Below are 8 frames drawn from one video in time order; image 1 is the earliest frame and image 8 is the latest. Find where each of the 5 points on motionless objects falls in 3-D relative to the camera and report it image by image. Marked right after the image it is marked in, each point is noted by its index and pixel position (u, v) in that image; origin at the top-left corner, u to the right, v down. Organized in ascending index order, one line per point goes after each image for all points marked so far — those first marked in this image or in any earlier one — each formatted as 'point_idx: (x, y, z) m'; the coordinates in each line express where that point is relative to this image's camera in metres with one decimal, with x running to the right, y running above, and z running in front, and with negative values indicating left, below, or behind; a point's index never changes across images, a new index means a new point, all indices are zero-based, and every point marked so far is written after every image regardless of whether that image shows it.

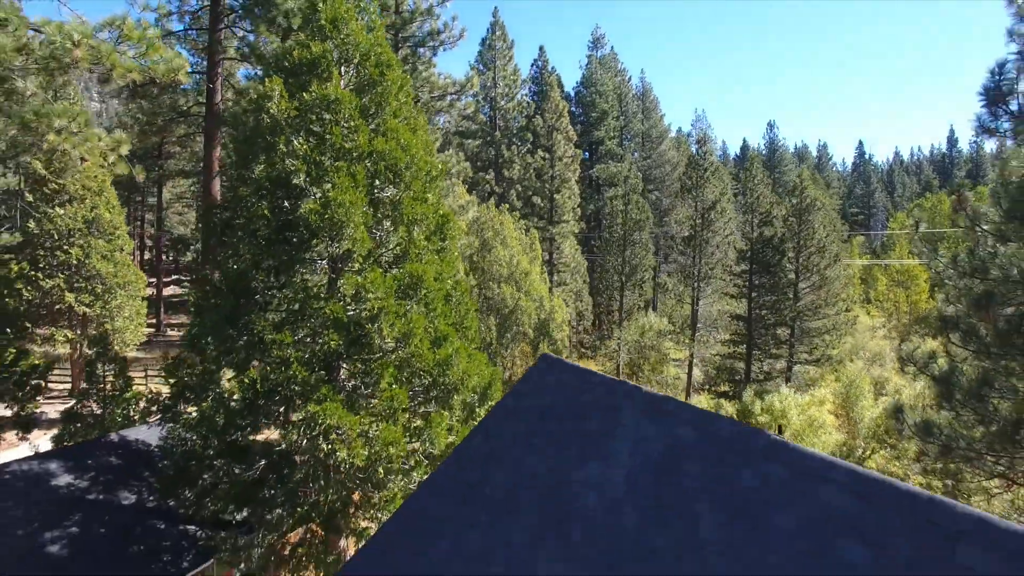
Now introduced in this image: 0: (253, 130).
0: (-5.2, +3.2, +10.5) m
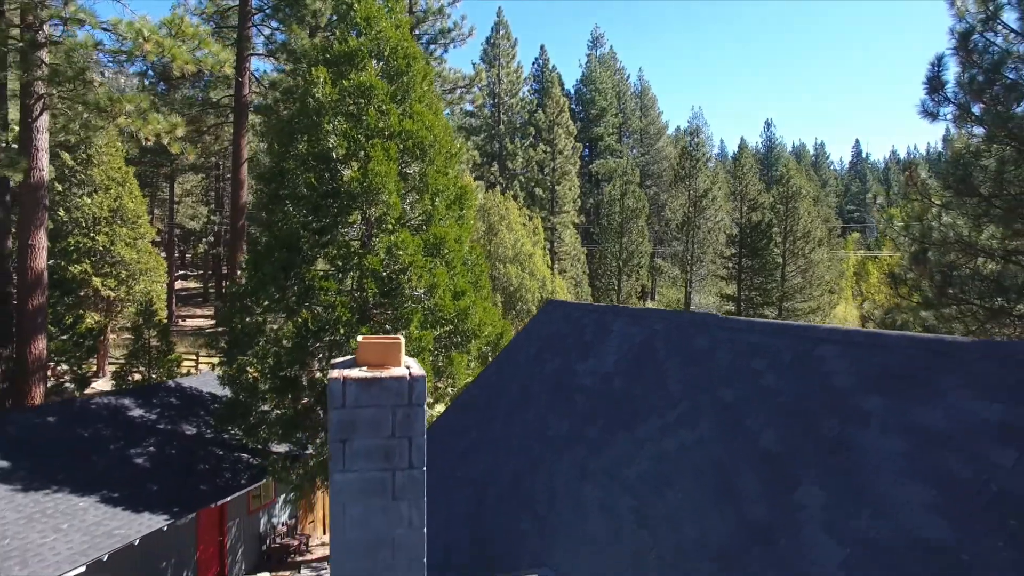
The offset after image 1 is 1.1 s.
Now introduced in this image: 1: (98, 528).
0: (-4.9, +4.1, +12.2) m
1: (-6.9, -4.0, +8.8) m
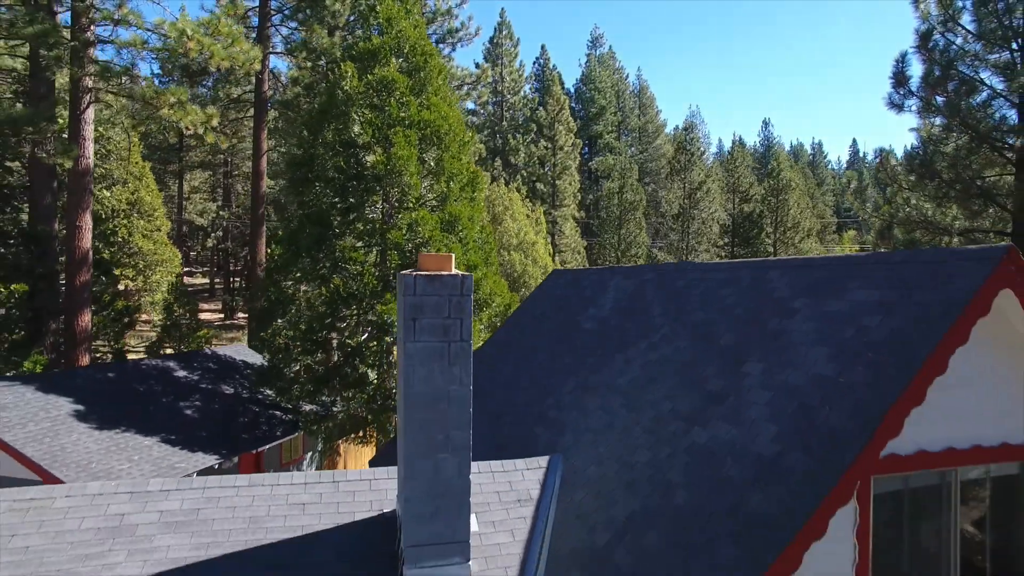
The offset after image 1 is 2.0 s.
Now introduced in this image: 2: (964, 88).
0: (-4.7, +4.8, +13.6) m
1: (-6.7, -3.3, +10.1) m
2: (+11.1, +4.9, +12.9) m
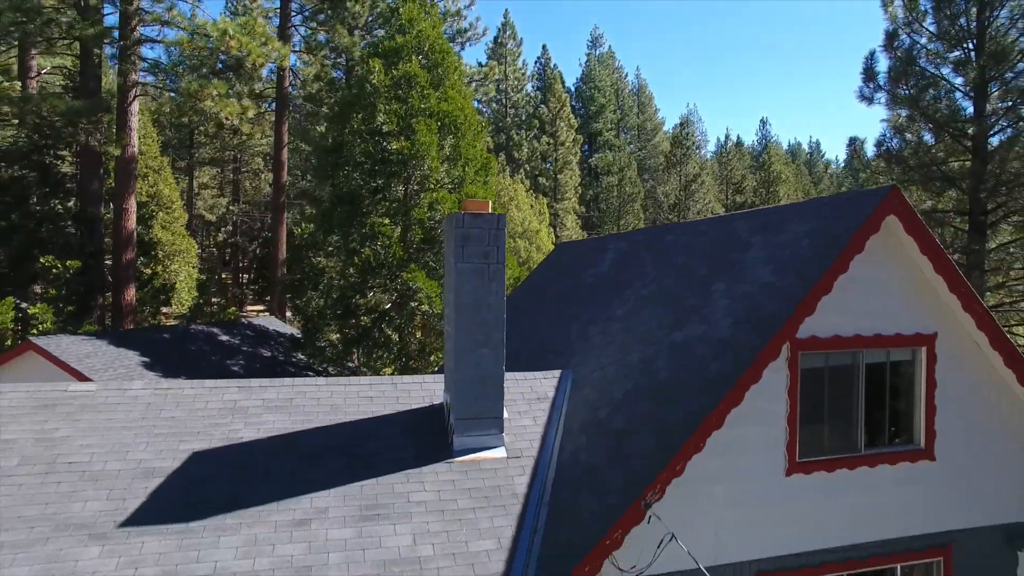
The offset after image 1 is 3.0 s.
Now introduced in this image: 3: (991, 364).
0: (-4.5, +5.5, +15.1) m
1: (-6.4, -2.6, +11.6) m
2: (+11.4, +5.6, +14.5) m
3: (+5.5, -0.9, +6.0) m
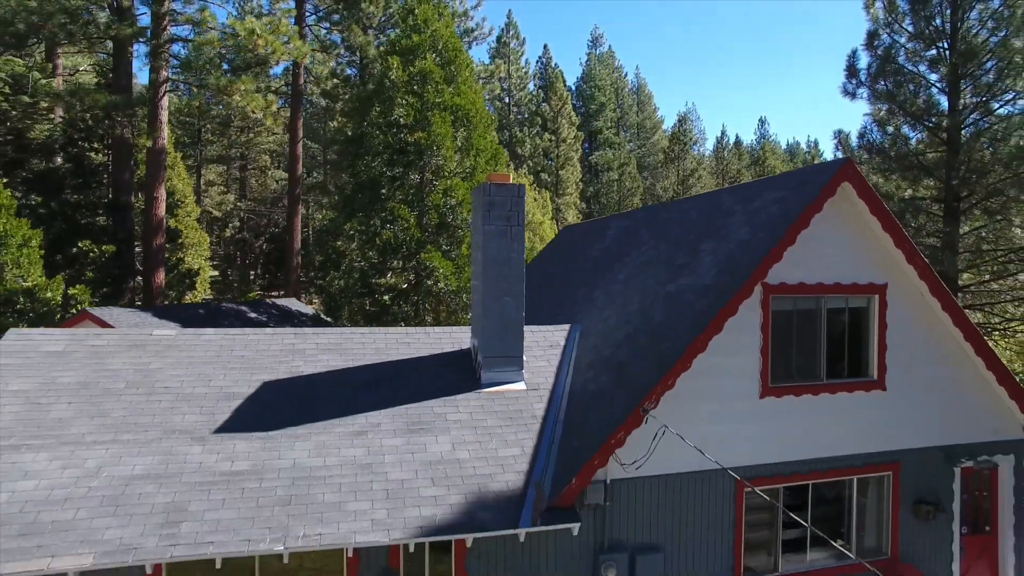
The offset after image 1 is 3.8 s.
0: (-4.2, +6.1, +16.2) m
1: (-6.2, -2.0, +12.8) m
2: (+11.6, +6.2, +15.6) m
3: (+5.8, -0.3, +7.2) m
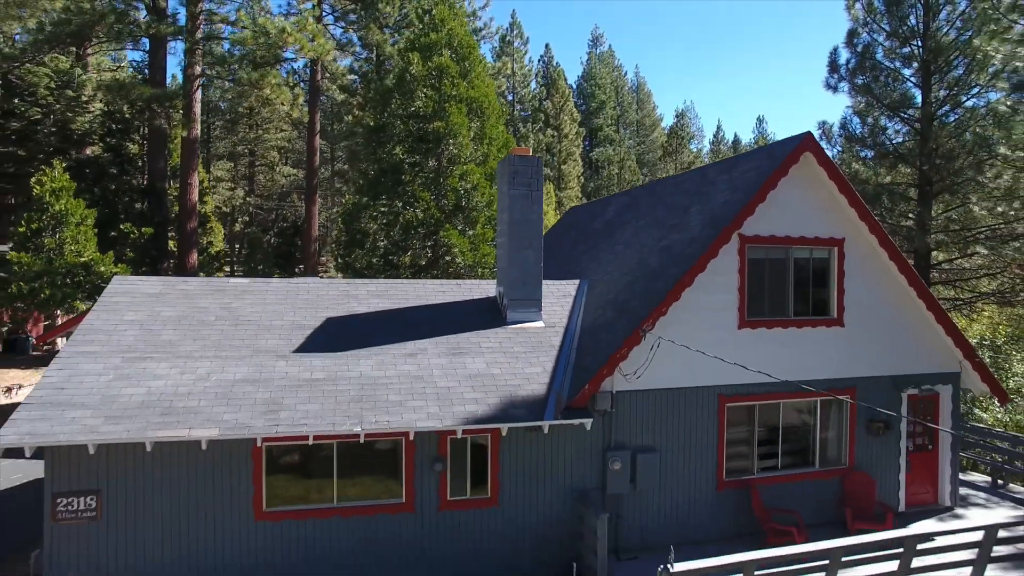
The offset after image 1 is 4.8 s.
0: (-3.9, +6.8, +17.7) m
1: (-5.9, -1.2, +14.2) m
2: (+12.0, +6.9, +17.1) m
3: (+6.1, +0.4, +8.6) m
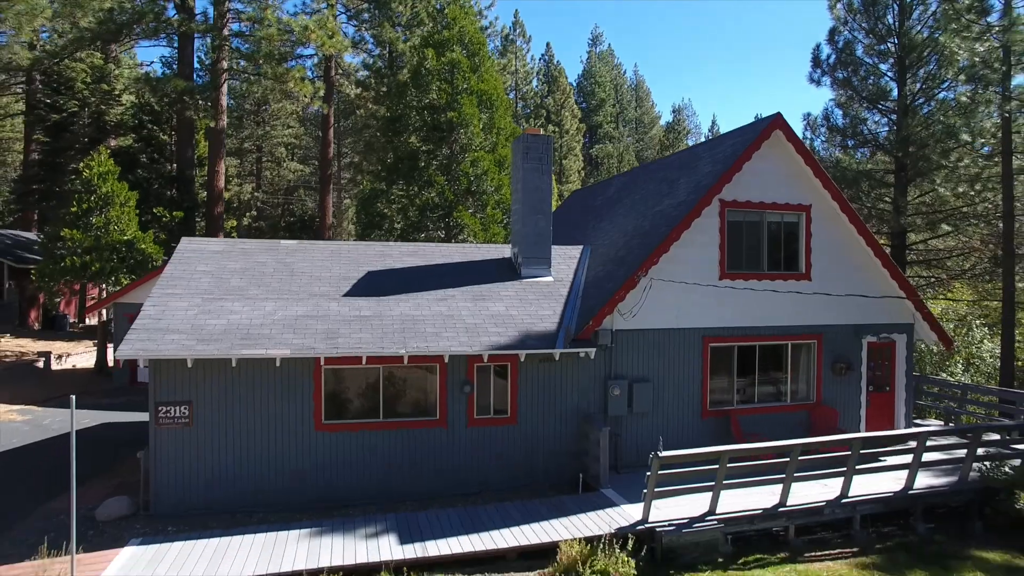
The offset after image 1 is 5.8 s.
0: (-3.6, +7.6, +19.1) m
1: (-5.6, -0.5, +15.6) m
2: (+12.2, +7.7, +18.5) m
3: (+6.4, +1.2, +10.1) m
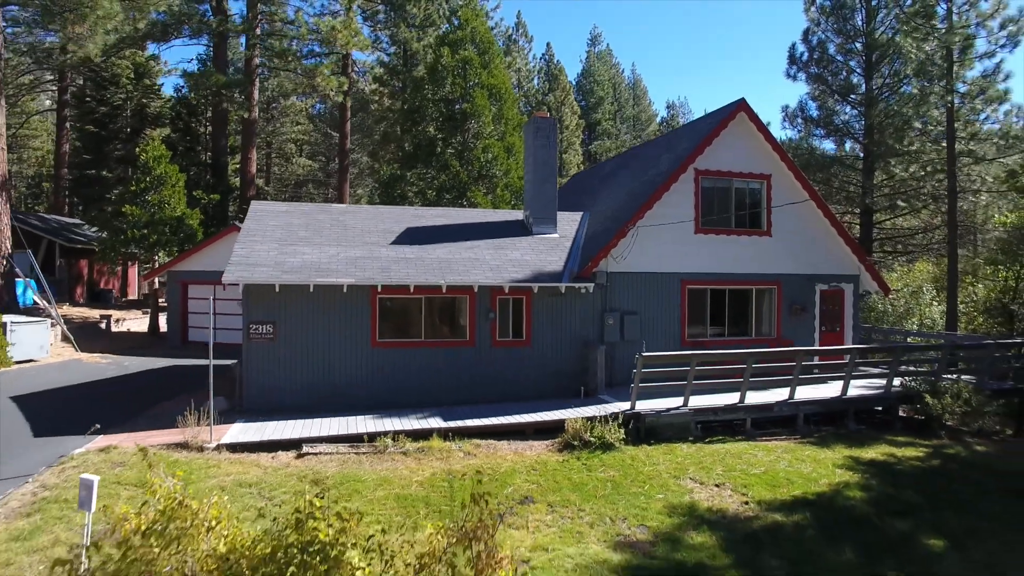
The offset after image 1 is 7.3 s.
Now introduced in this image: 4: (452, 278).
0: (-3.3, +8.7, +21.2) m
1: (-5.3, +0.6, +17.7) m
2: (+12.5, +8.7, +20.7) m
3: (+6.7, +2.3, +12.2) m
4: (-1.1, +0.2, +10.1) m
